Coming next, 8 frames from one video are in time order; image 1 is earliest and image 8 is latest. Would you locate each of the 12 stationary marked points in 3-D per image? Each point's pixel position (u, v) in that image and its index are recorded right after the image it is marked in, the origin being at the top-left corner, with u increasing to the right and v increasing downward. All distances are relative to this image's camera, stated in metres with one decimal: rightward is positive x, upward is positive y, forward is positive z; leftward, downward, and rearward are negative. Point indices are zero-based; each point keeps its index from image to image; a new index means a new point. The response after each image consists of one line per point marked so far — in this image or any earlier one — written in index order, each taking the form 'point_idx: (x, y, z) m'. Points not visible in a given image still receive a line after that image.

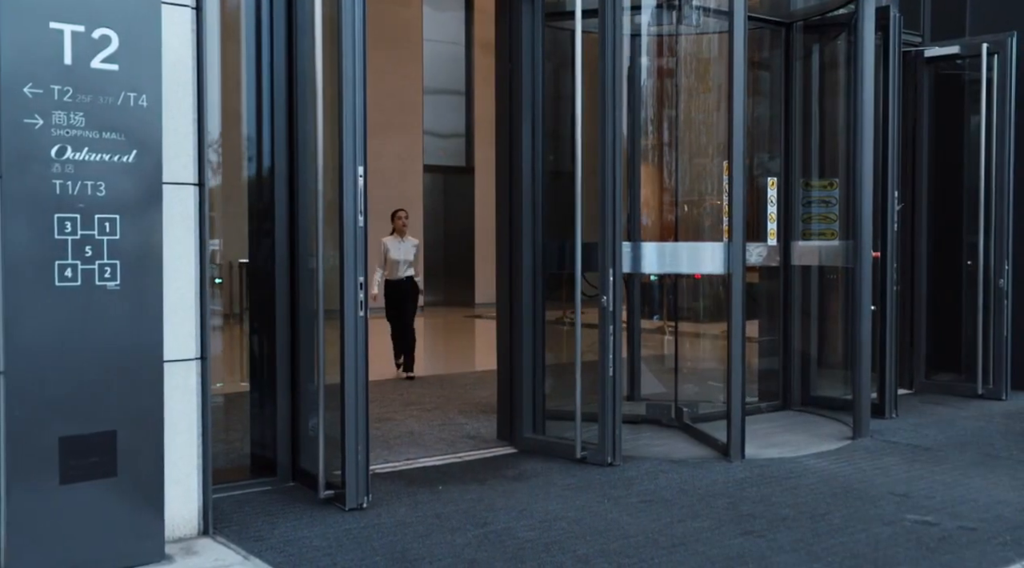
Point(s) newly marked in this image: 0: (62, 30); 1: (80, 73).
0: (-1.7, +1.0, +3.8) m
1: (-1.7, +0.8, +3.9) m
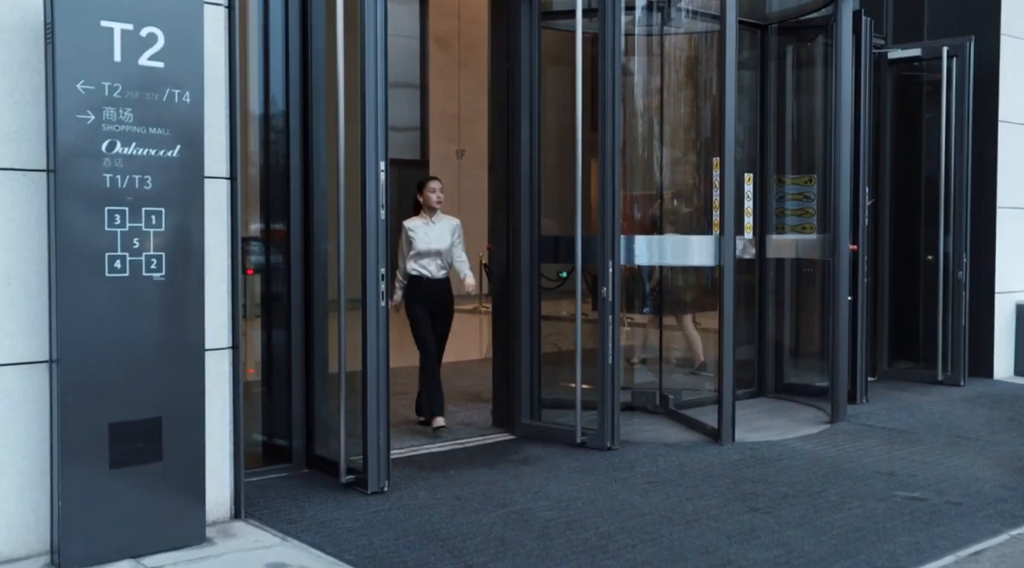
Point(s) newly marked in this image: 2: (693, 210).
0: (-1.6, +1.0, +4.0) m
1: (-1.5, +0.9, +4.0) m
2: (+1.3, +0.5, +7.1) m
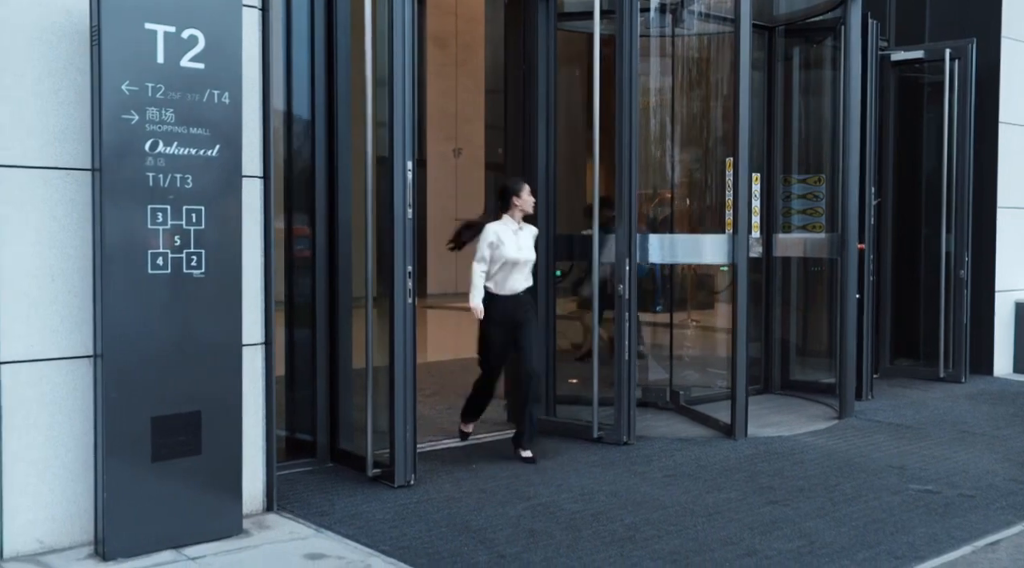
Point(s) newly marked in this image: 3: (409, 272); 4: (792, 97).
0: (-1.4, +1.0, +4.0) m
1: (-1.4, +0.9, +4.1) m
2: (+1.4, +0.5, +7.2) m
3: (-0.5, +0.1, +5.1) m
4: (+2.3, +1.5, +8.2) m
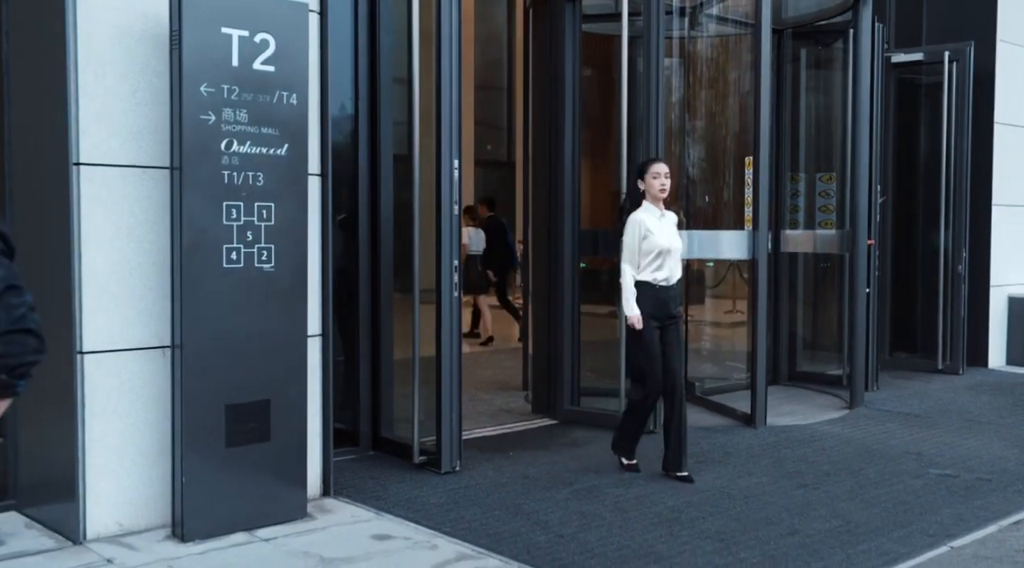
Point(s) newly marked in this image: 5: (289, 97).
0: (-1.2, +1.0, +4.2) m
1: (-1.1, +0.9, +4.3) m
2: (+1.6, +0.6, +7.5) m
3: (-0.3, +0.1, +5.3) m
4: (+2.4, +1.6, +8.5) m
5: (-1.0, +0.8, +4.4) m
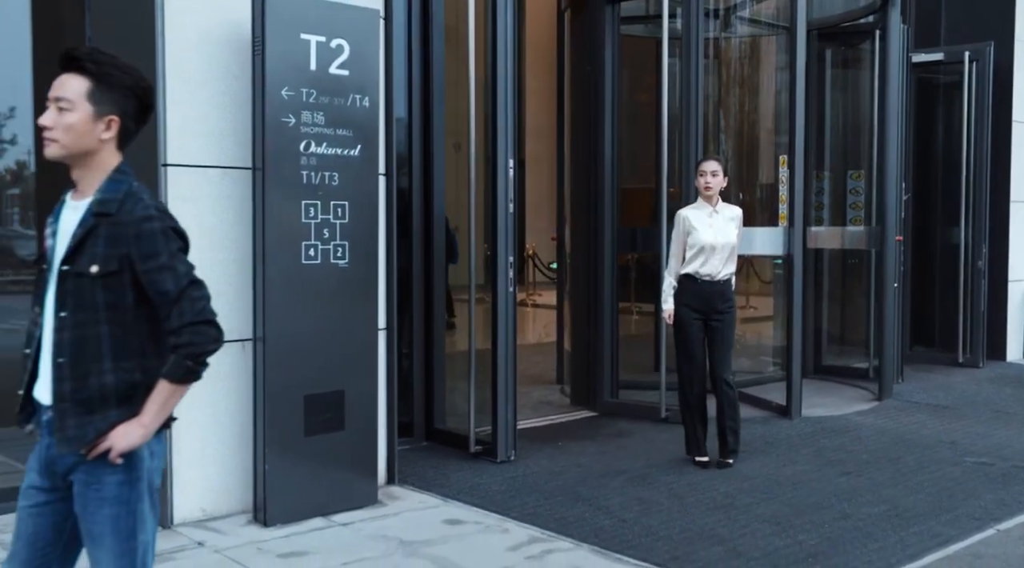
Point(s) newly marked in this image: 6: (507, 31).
0: (-0.9, +1.1, +4.4) m
1: (-0.8, +0.9, +4.4) m
2: (+1.9, +0.6, +7.7) m
3: (0.0, +0.1, +5.4) m
4: (+2.7, +1.6, +8.7) m
5: (-0.7, +0.8, +4.6) m
6: (0.0, +1.4, +5.4) m
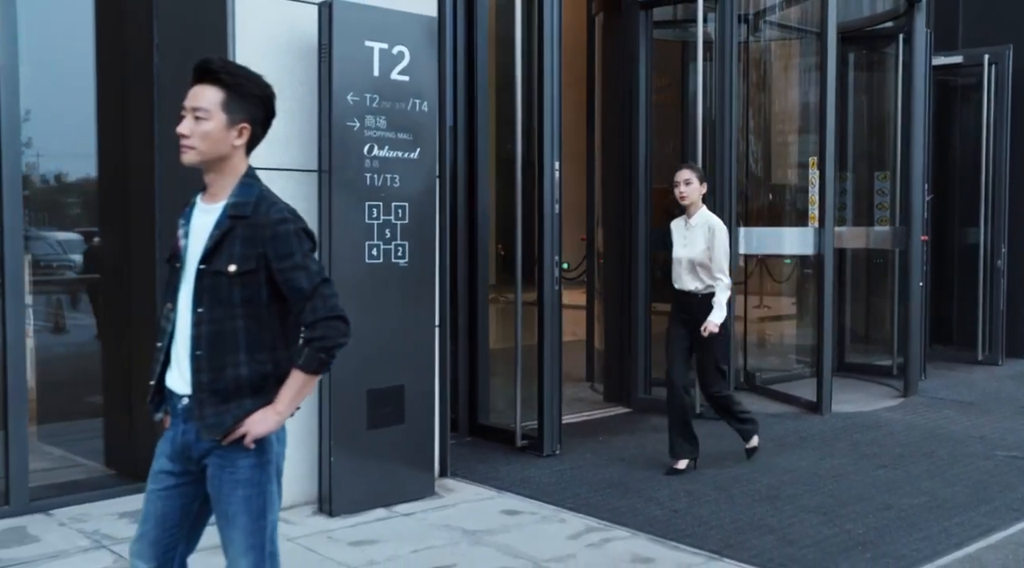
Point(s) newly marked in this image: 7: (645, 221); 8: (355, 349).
0: (-0.6, +1.1, +4.6) m
1: (-0.6, +0.9, +4.6) m
2: (+2.1, +0.6, +7.8) m
3: (+0.2, +0.1, +5.6) m
4: (+3.0, +1.6, +8.8) m
5: (-0.4, +0.9, +4.8) m
6: (+0.2, +1.4, +5.6) m
7: (+1.0, +0.5, +7.4) m
8: (-0.7, -0.3, +4.6) m
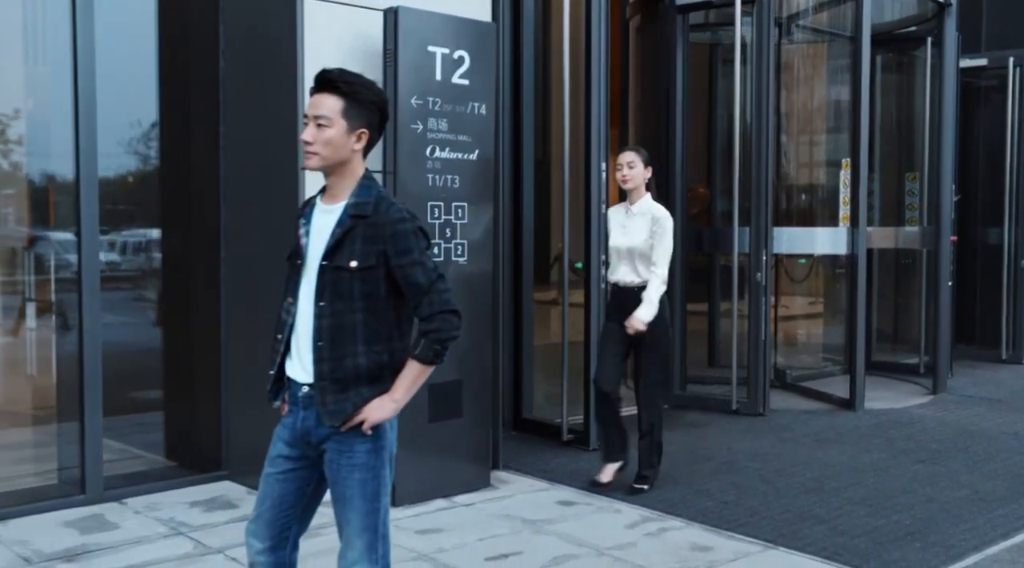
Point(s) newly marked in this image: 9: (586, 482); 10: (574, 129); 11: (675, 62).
0: (-0.4, +1.1, +4.7) m
1: (-0.3, +0.9, +4.8) m
2: (+2.4, +0.6, +7.9) m
3: (+0.5, +0.1, +5.8) m
4: (+3.3, +1.6, +9.0) m
5: (-0.2, +0.9, +4.9) m
6: (+0.5, +1.4, +5.7) m
7: (+1.3, +0.5, +7.5) m
8: (-0.4, -0.3, +4.7) m
9: (+0.4, -1.0, +5.2) m
10: (+0.4, +0.9, +5.9) m
11: (+1.2, +1.7, +7.5) m
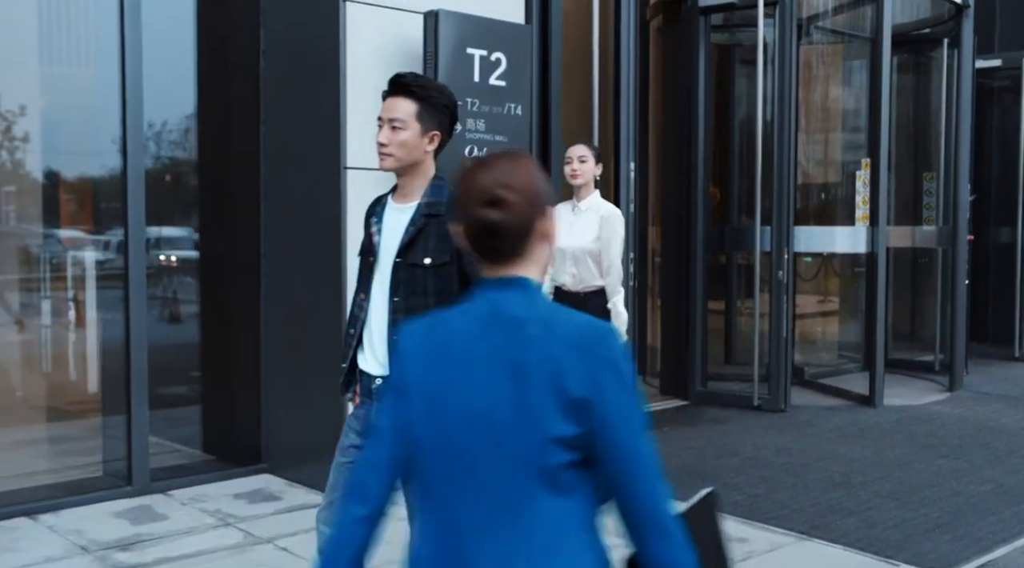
0: (-0.2, +1.1, +4.8) m
1: (-0.1, +1.0, +4.9) m
2: (+2.6, +0.6, +8.0) m
3: (+0.7, +0.2, +5.9) m
4: (+3.5, +1.7, +9.1) m
5: (0.0, +0.9, +5.0) m
6: (+0.7, +1.4, +5.8) m
7: (+1.4, +0.5, +7.6) m
8: (-0.3, -0.3, +4.8) m
9: (+0.5, -1.0, +5.3) m
10: (+0.5, +0.9, +6.0) m
11: (+1.4, +1.7, +7.6) m
